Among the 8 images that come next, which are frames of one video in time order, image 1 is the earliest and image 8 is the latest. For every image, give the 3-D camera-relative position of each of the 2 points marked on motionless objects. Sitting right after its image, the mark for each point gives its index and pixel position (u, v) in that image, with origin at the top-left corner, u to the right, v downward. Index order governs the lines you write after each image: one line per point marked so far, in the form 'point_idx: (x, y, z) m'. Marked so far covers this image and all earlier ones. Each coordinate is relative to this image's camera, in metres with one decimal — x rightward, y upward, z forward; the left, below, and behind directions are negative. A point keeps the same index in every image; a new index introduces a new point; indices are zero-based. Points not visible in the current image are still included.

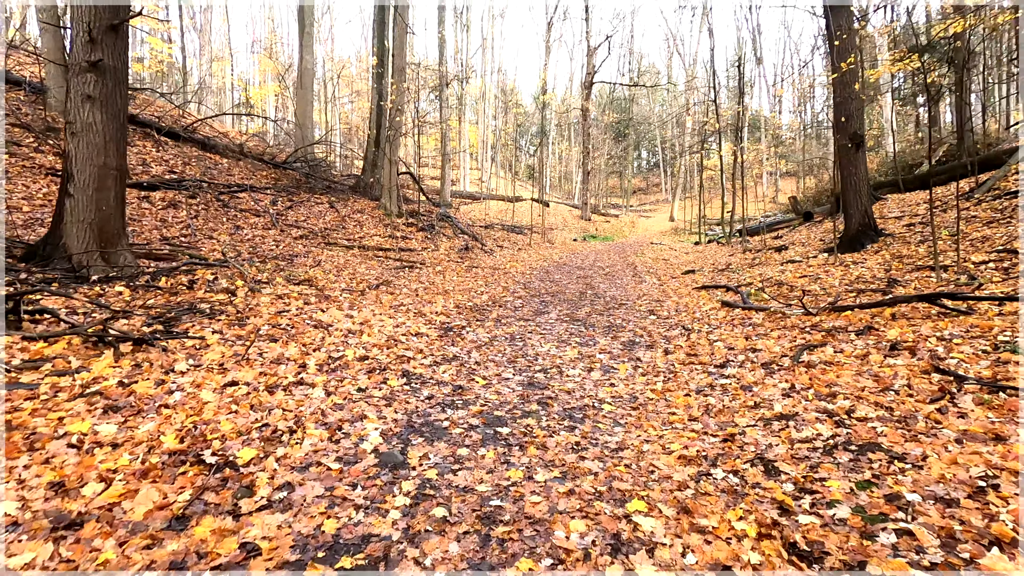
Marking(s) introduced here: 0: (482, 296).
0: (-0.5, -0.2, +9.5) m
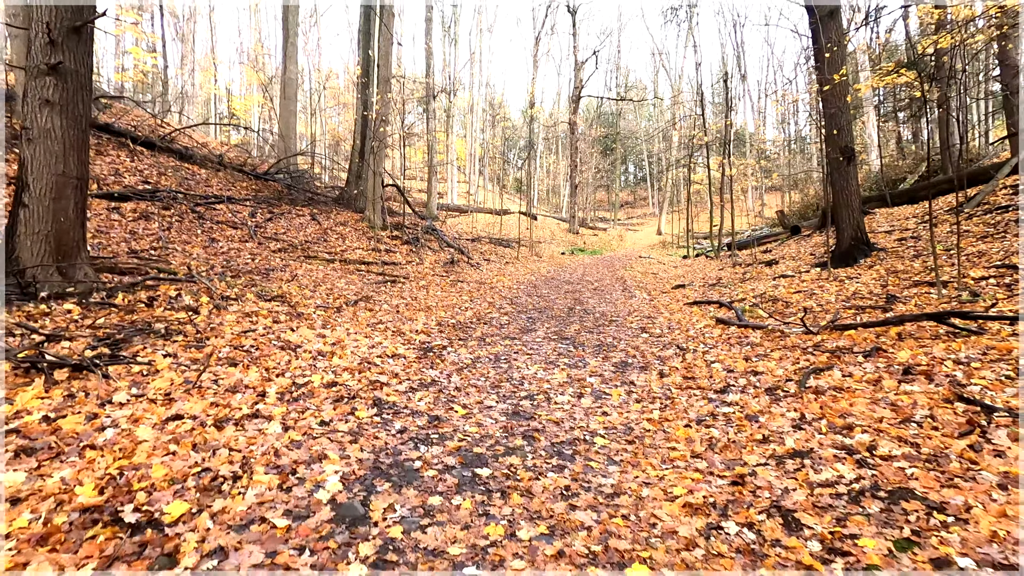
0: (-0.8, -0.4, +9.0) m
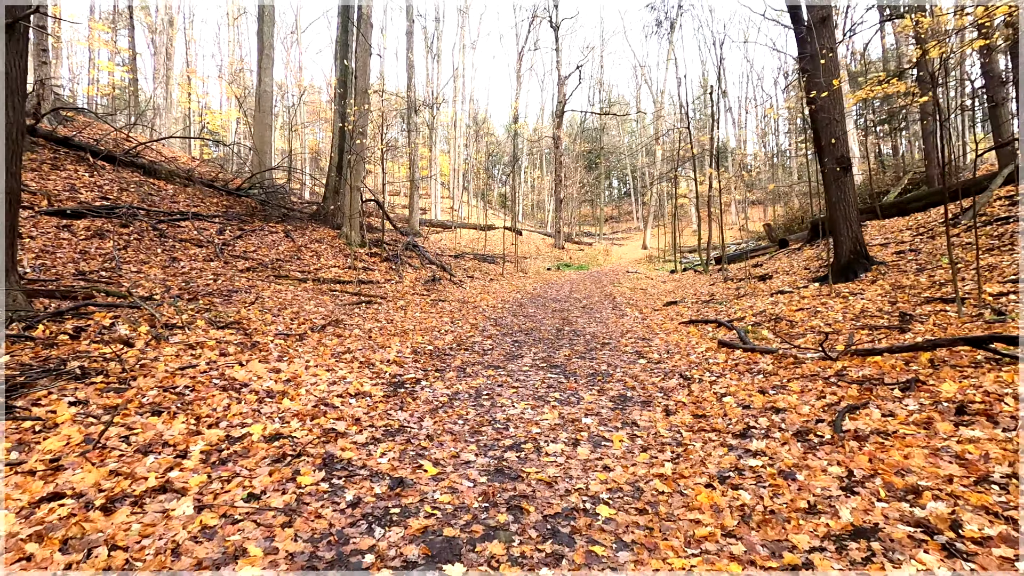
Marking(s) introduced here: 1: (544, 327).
0: (-1.0, -0.8, +8.3) m
1: (+0.6, -0.7, +10.0) m
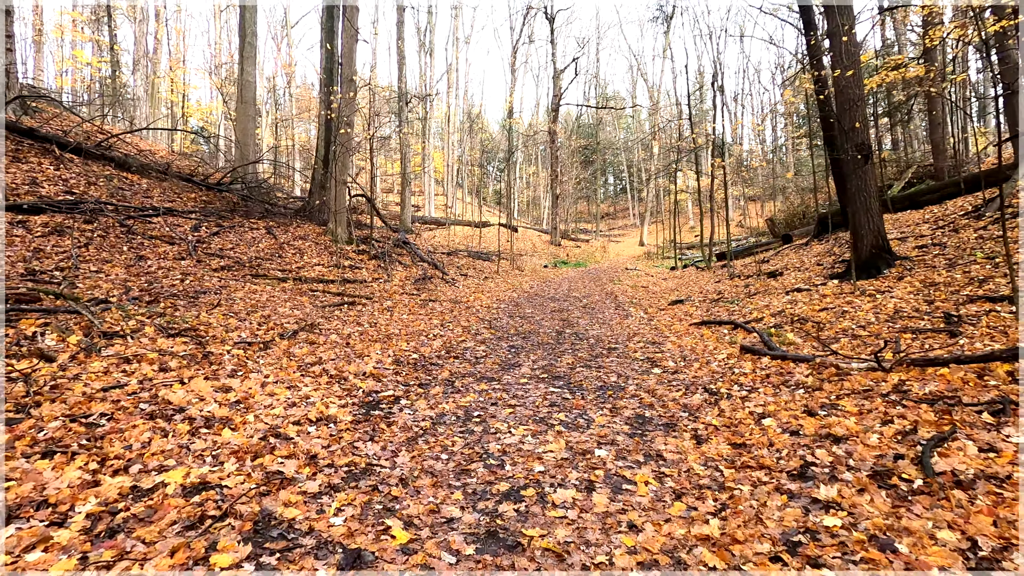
0: (-1.1, -0.8, +7.5) m
1: (+0.5, -0.7, +9.1) m
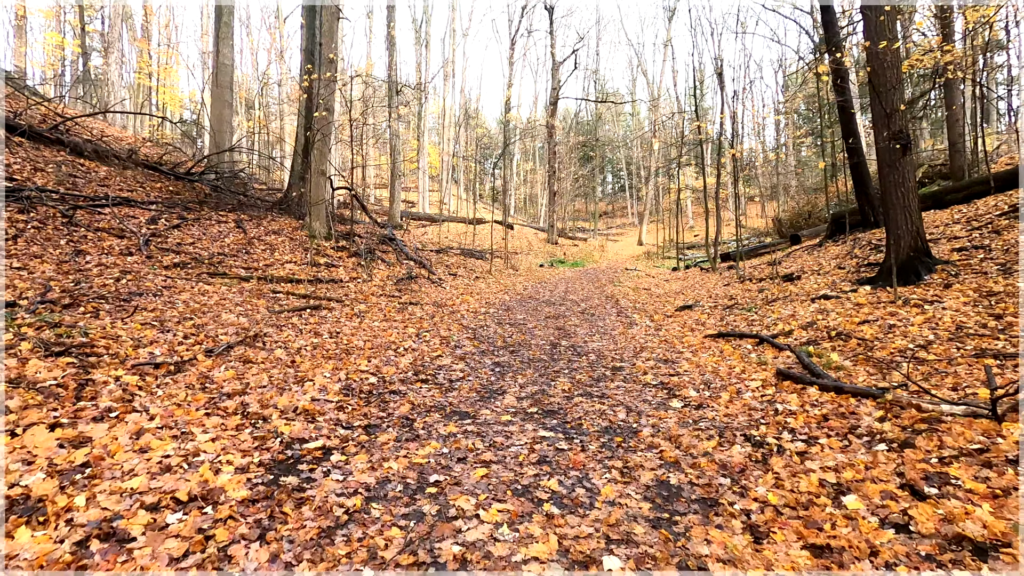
0: (-1.2, -0.8, +6.2) m
1: (+0.3, -0.8, +7.9) m
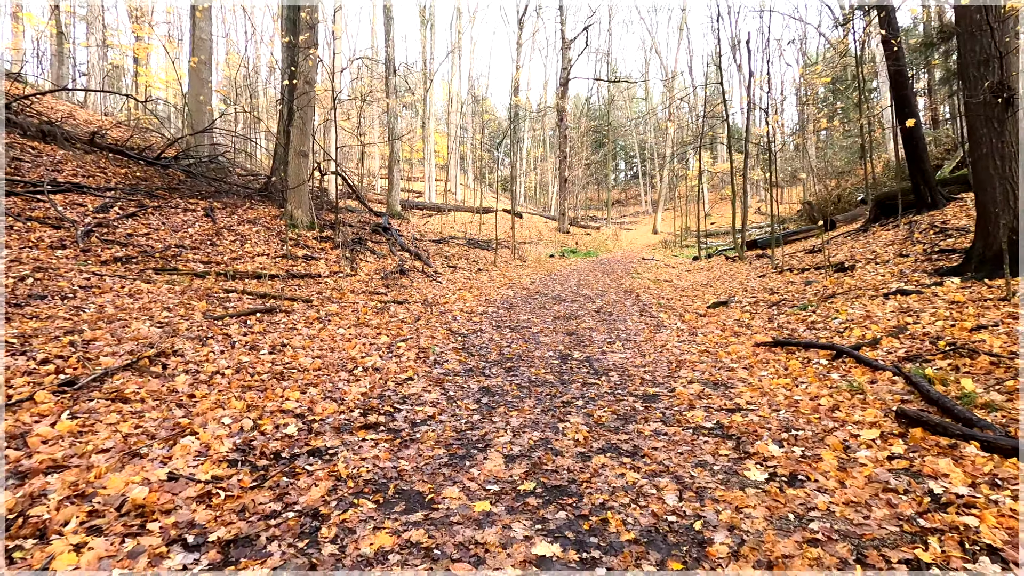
0: (-1.3, -0.8, +4.5) m
1: (+0.3, -0.8, +6.2) m
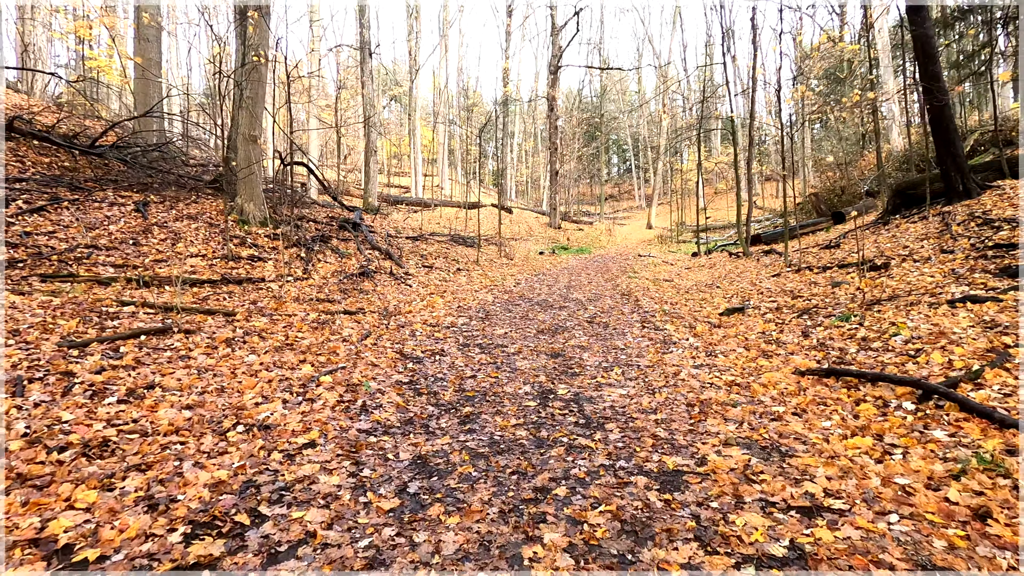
0: (-1.6, -1.0, +2.9) m
1: (0.0, -0.9, +4.6) m
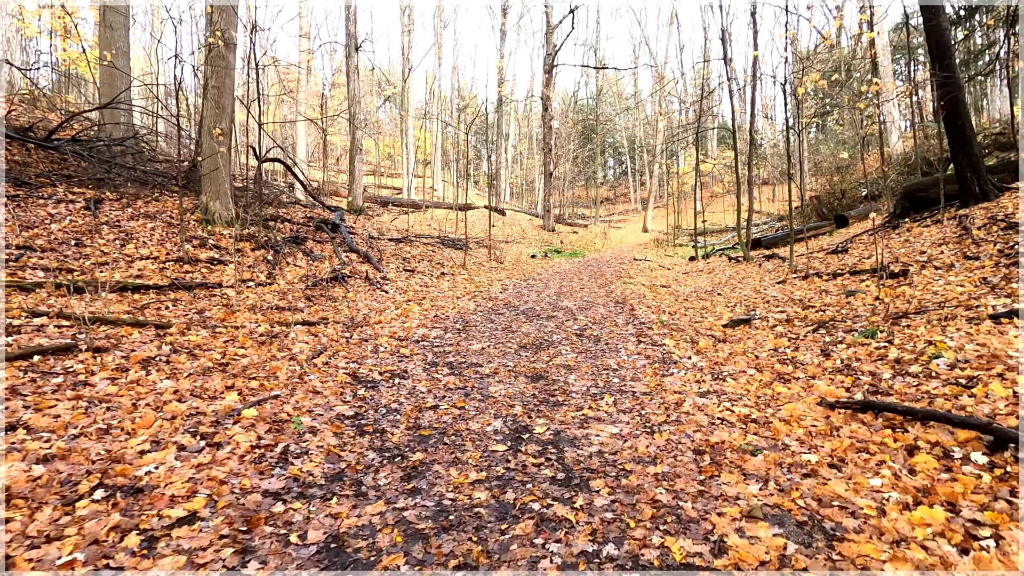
0: (-1.8, -1.0, +2.1) m
1: (-0.2, -1.0, +3.8) m
